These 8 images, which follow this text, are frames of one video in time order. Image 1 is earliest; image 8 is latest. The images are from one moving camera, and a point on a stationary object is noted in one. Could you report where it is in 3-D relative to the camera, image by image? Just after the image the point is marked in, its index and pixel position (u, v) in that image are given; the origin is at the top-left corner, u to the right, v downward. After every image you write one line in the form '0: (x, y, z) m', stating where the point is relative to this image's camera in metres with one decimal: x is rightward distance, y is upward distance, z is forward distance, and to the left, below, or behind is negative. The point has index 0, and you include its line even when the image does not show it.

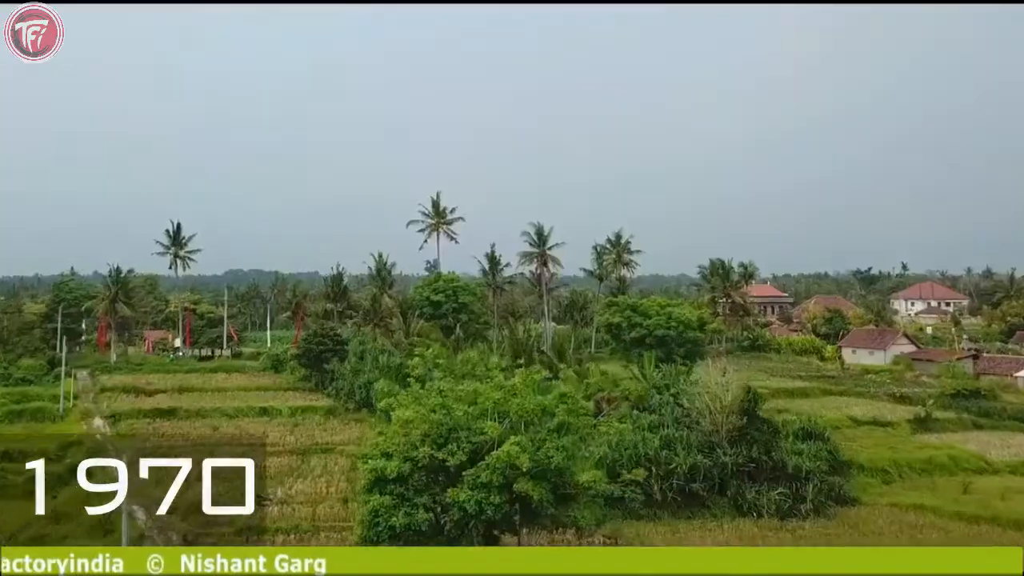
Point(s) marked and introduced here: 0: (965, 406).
0: (+15.7, -4.1, +14.5) m
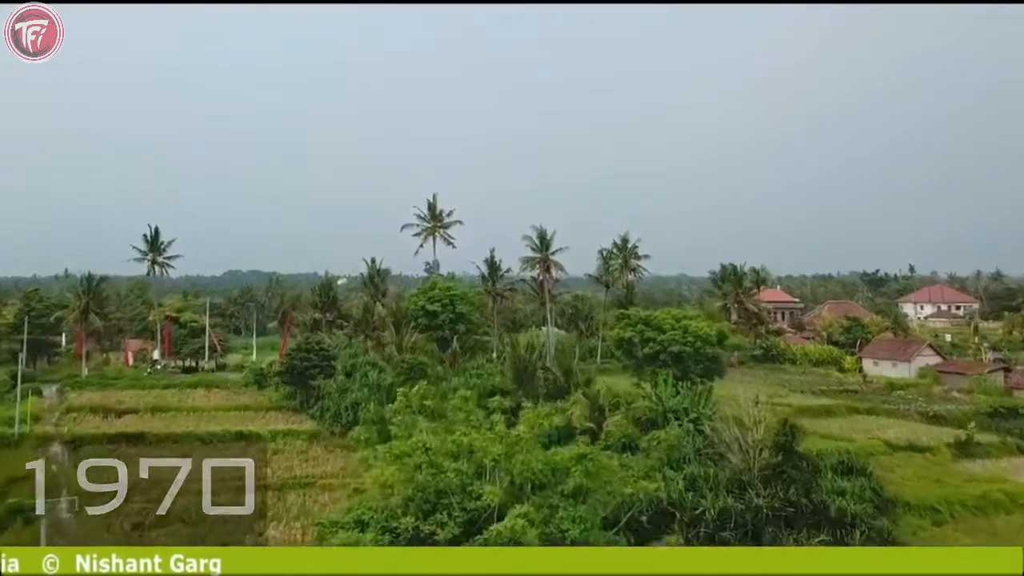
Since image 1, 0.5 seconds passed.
0: (+15.7, -4.4, +13.6) m
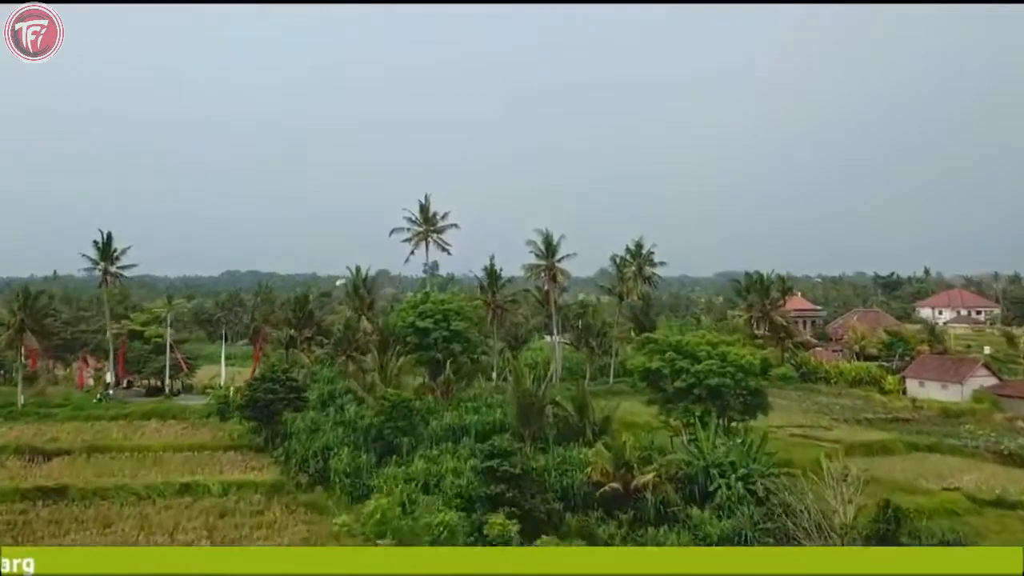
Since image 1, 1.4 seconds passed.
0: (+15.8, -4.8, +12.0) m
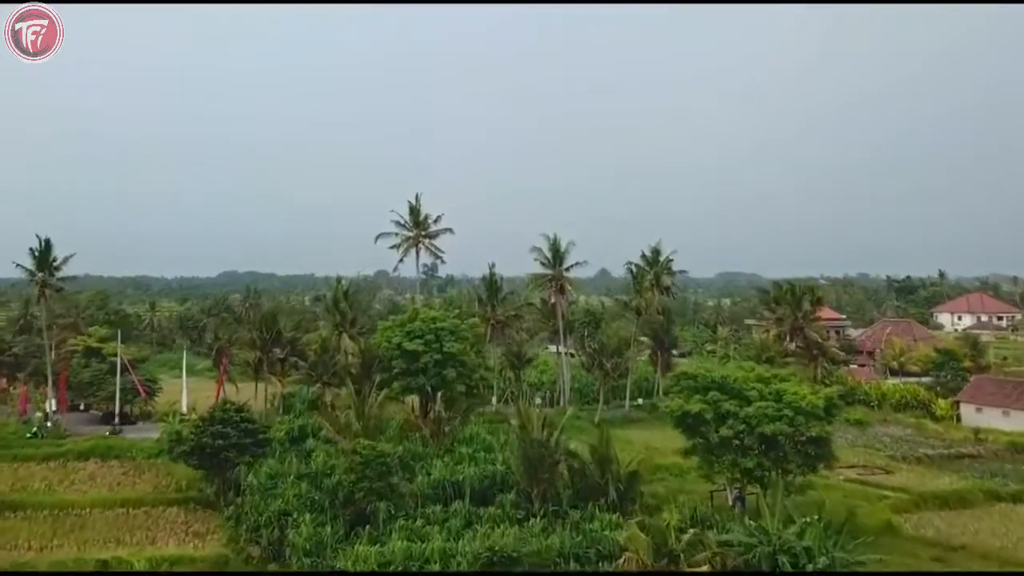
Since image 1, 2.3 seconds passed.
0: (+15.9, -5.1, +10.5) m
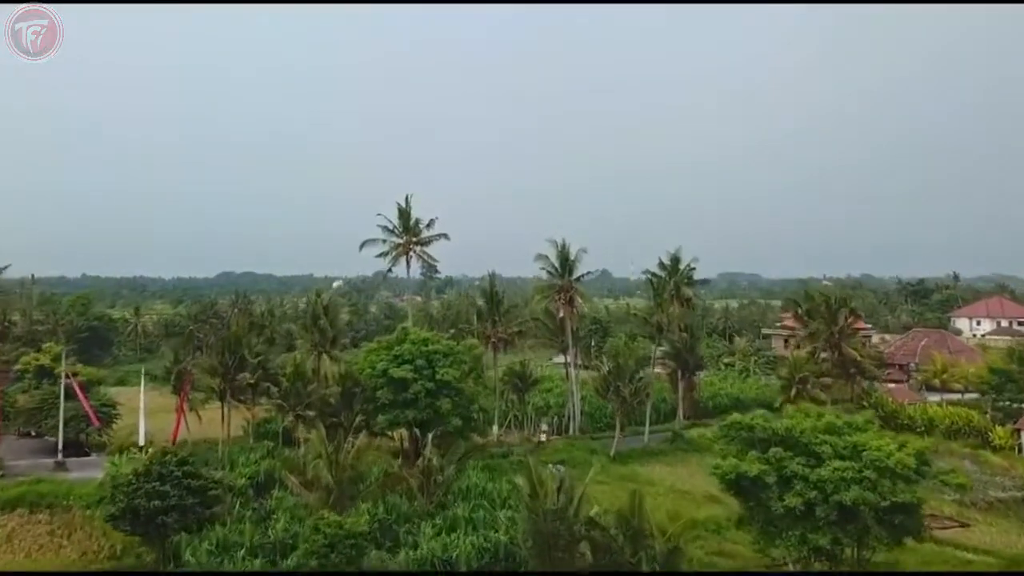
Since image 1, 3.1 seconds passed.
0: (+15.9, -5.4, +9.1) m
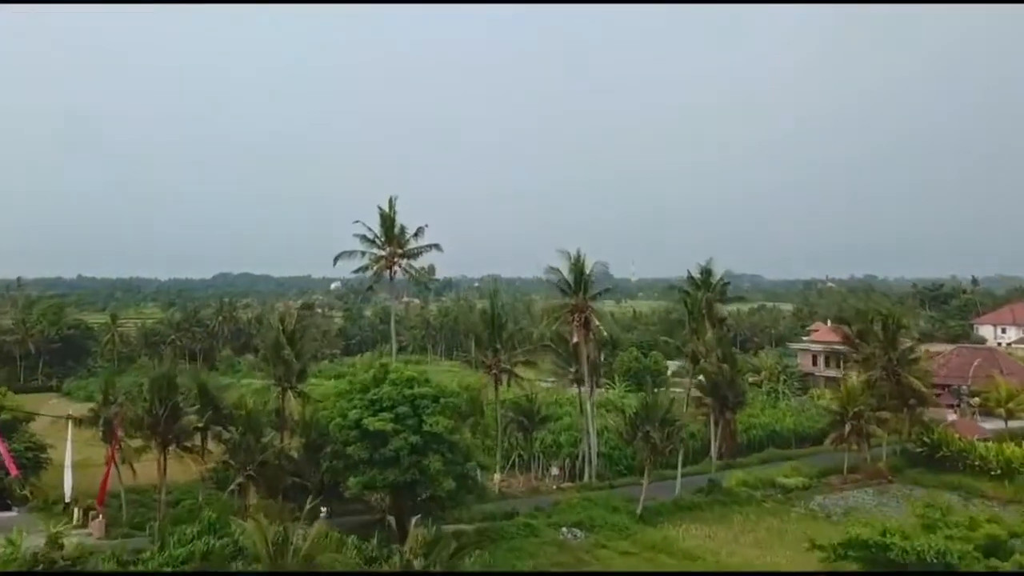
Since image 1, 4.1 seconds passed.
0: (+16.0, -5.9, +7.4) m
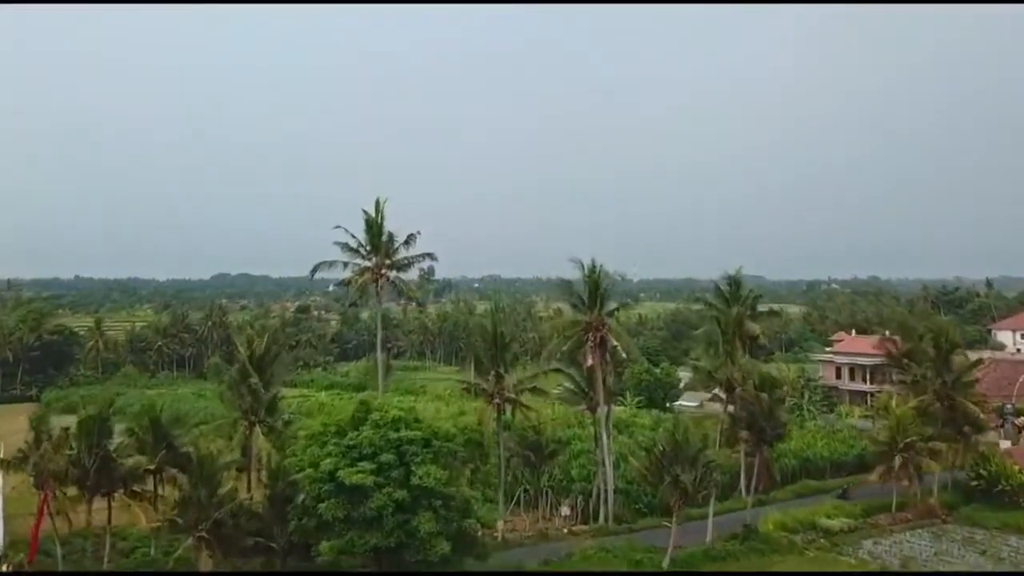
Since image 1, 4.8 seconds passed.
0: (+16.1, -6.2, +6.2) m
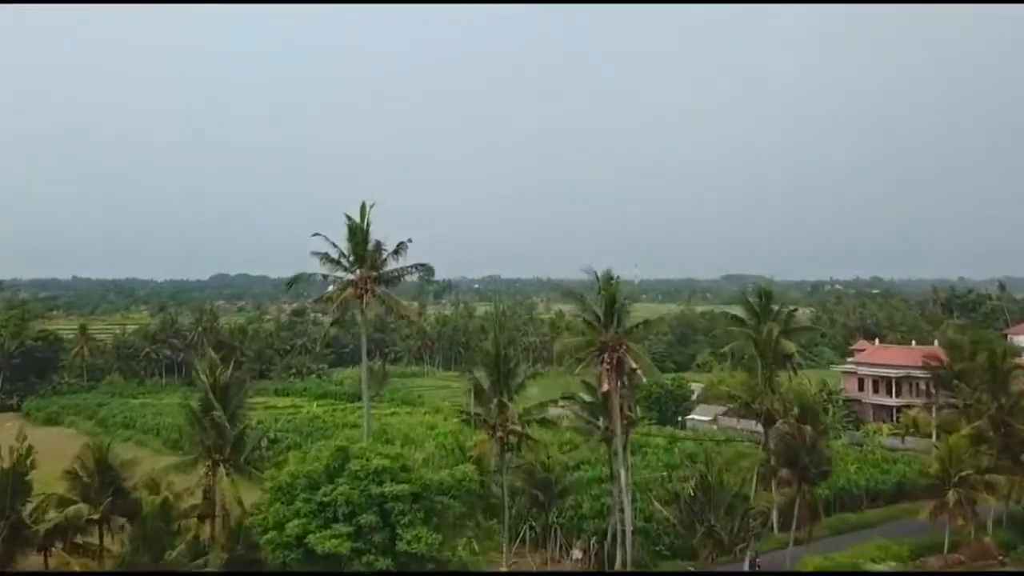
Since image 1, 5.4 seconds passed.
0: (+16.2, -6.4, +5.3) m
